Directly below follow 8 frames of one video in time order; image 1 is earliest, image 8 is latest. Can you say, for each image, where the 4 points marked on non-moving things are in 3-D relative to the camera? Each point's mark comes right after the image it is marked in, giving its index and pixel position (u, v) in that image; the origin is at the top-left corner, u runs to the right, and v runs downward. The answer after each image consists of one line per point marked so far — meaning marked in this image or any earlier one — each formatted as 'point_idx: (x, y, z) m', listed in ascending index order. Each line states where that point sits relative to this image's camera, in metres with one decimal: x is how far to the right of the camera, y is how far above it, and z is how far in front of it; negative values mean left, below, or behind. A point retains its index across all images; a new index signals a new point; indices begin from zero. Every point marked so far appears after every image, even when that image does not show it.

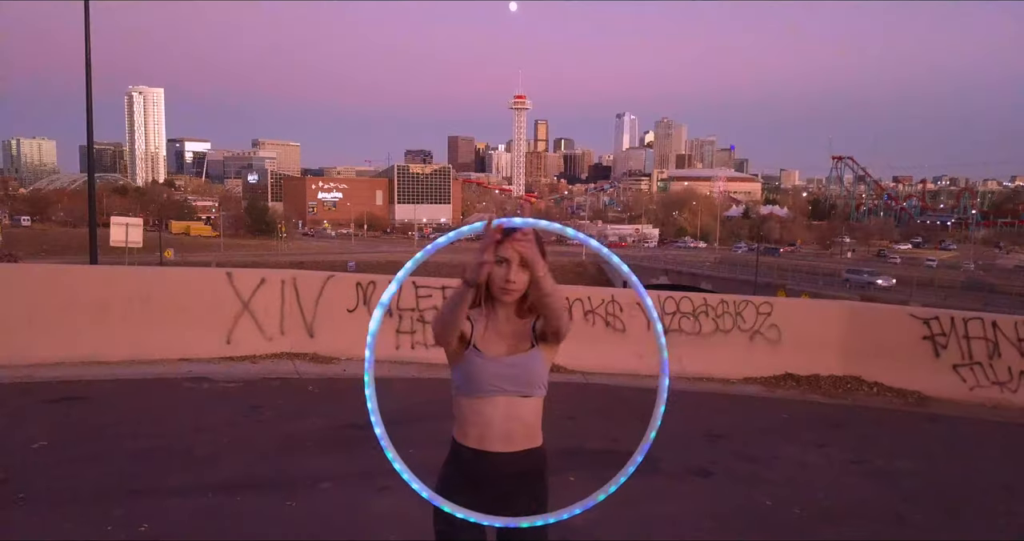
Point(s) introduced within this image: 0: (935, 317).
0: (+4.3, -0.5, +7.1) m
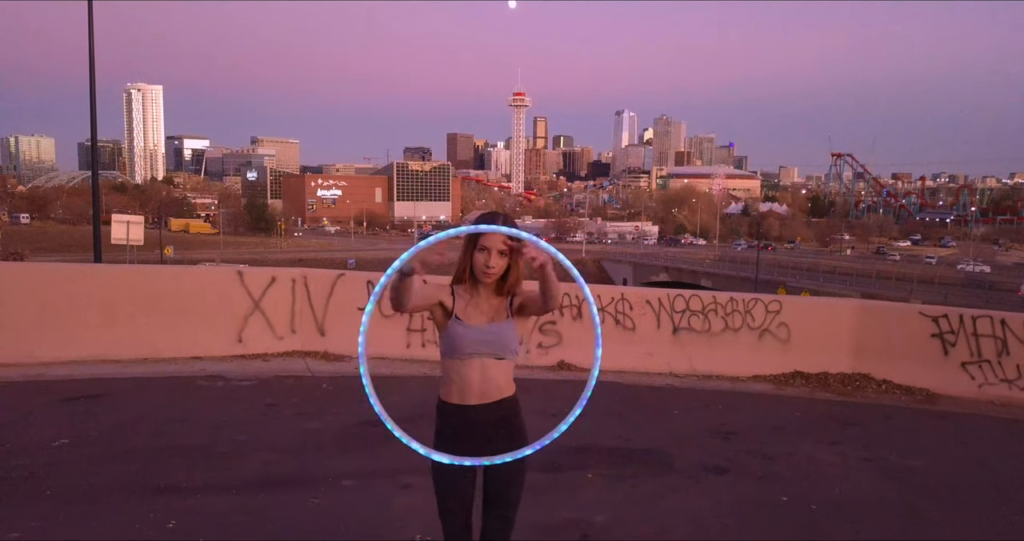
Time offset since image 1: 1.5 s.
0: (+4.4, -0.5, +7.1) m
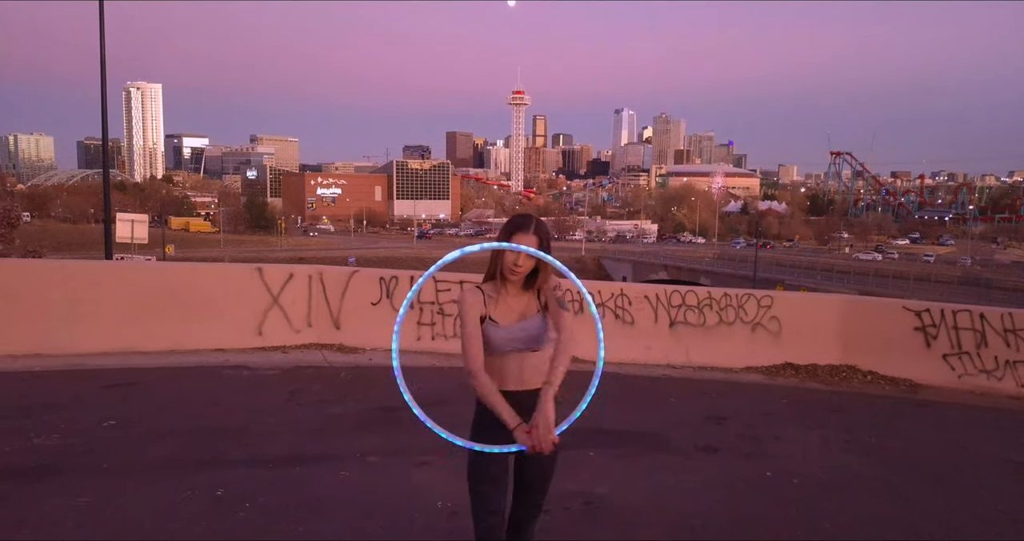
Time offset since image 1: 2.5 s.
0: (+4.5, -0.4, +7.5) m
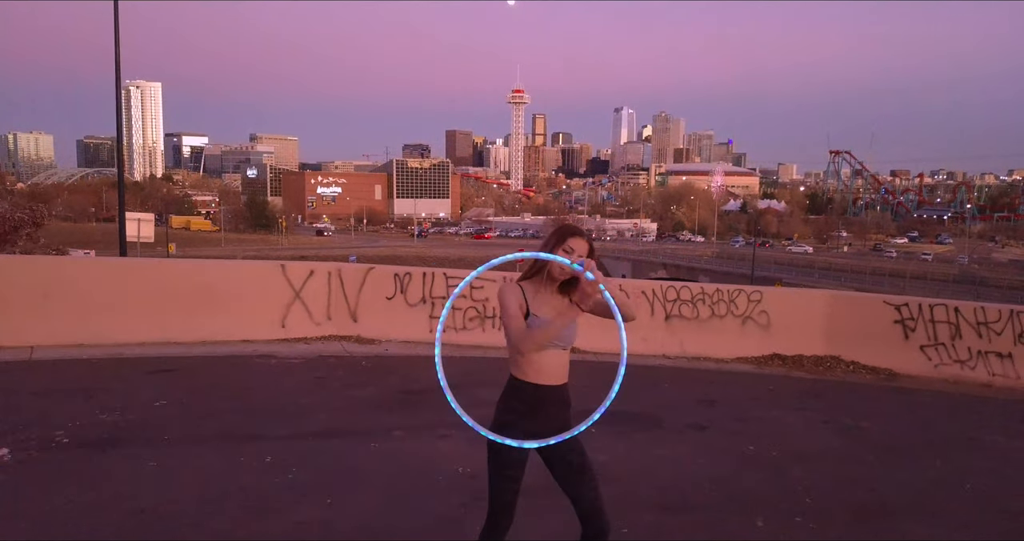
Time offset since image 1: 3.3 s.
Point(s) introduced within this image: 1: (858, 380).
0: (+4.6, -0.4, +8.1) m
1: (+3.8, -1.2, +7.7) m
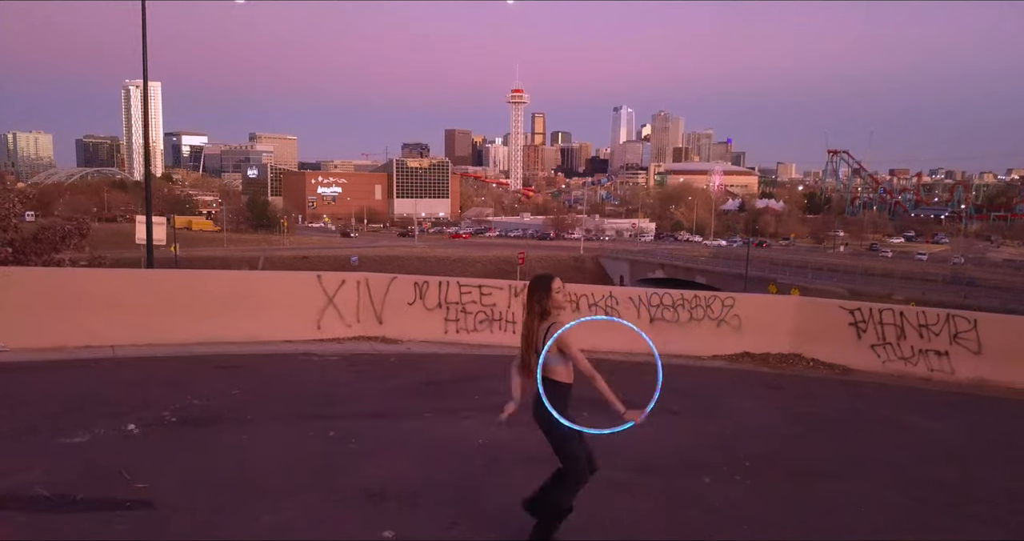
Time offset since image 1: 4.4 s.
0: (+4.6, -0.5, +9.3) m
1: (+3.9, -1.3, +8.9) m
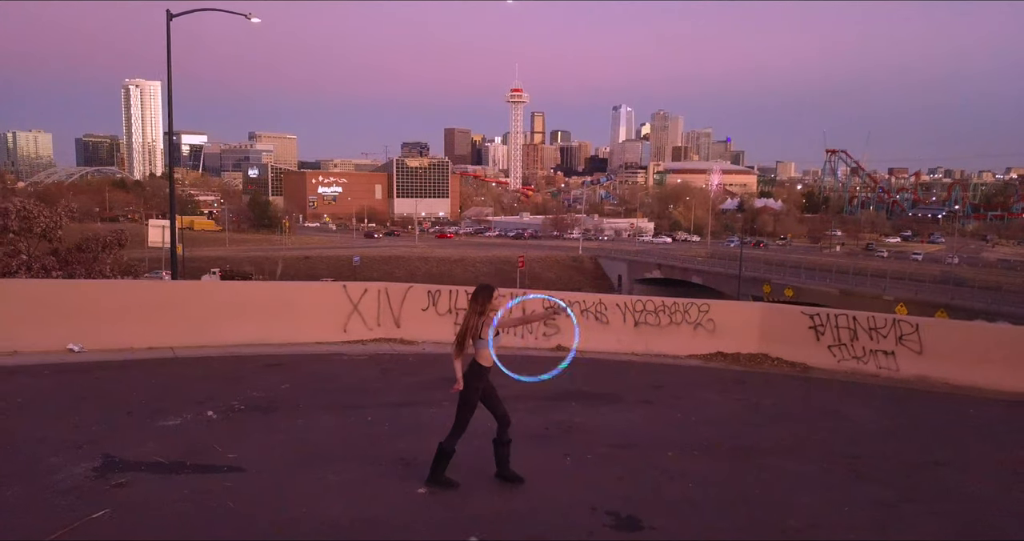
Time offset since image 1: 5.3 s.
0: (+4.6, -0.7, +10.6) m
1: (+3.9, -1.5, +10.2) m
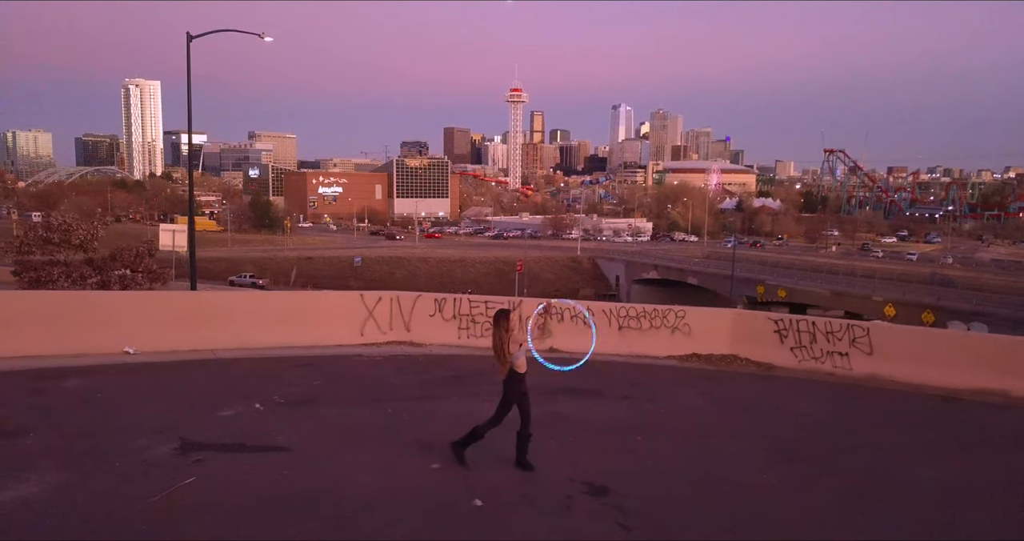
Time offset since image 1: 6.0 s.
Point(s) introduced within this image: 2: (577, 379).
0: (+4.6, -0.8, +11.9) m
1: (+3.9, -1.7, +11.5) m
2: (+1.0, -1.6, +10.3) m
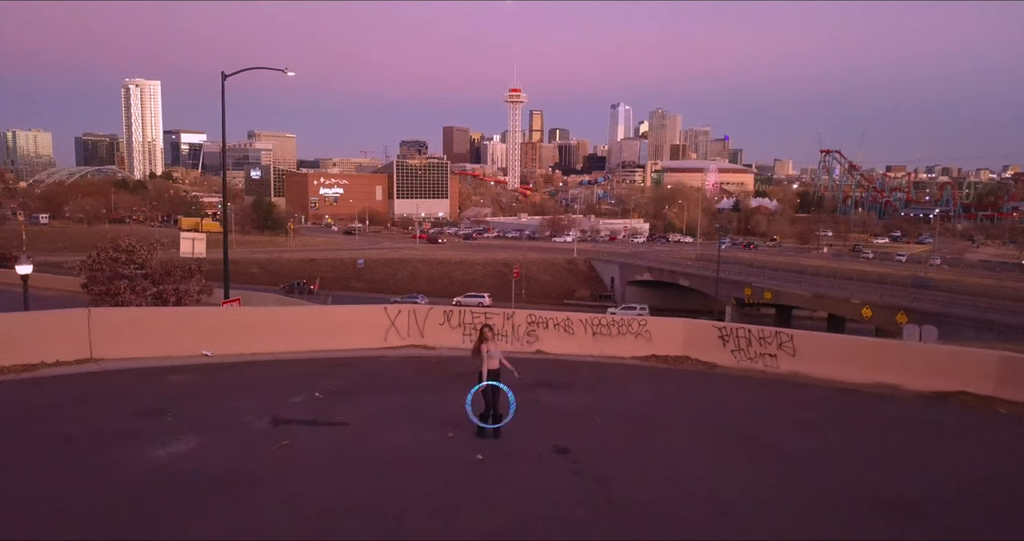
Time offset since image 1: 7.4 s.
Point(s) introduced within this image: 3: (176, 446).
0: (+4.5, -1.2, +14.7) m
1: (+3.7, -2.0, +14.3) m
2: (+0.9, -2.0, +13.1) m
3: (-4.2, -2.2, +8.5) m
